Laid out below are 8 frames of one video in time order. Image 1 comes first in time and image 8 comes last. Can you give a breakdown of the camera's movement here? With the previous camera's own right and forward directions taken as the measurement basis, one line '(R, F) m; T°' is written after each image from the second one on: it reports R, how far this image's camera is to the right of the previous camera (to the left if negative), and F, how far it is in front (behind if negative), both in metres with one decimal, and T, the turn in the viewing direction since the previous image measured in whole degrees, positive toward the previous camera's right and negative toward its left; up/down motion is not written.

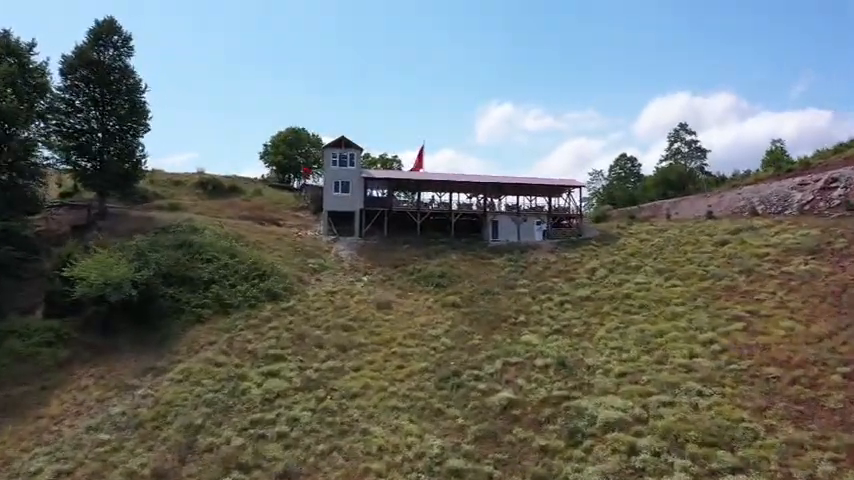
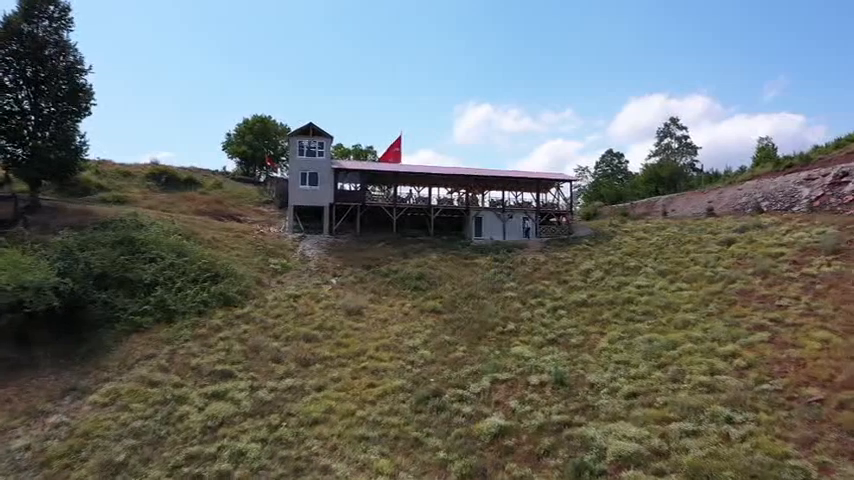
(+0.1, +5.1) m; +2°
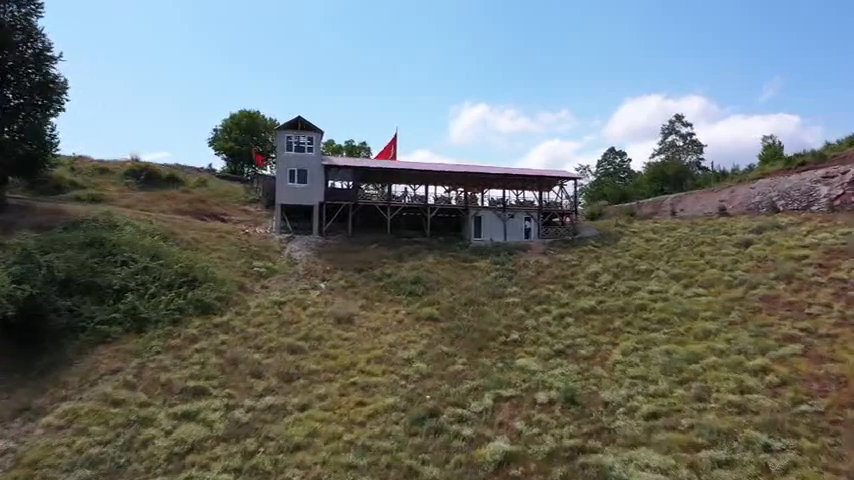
(0.0, +2.9) m; 0°
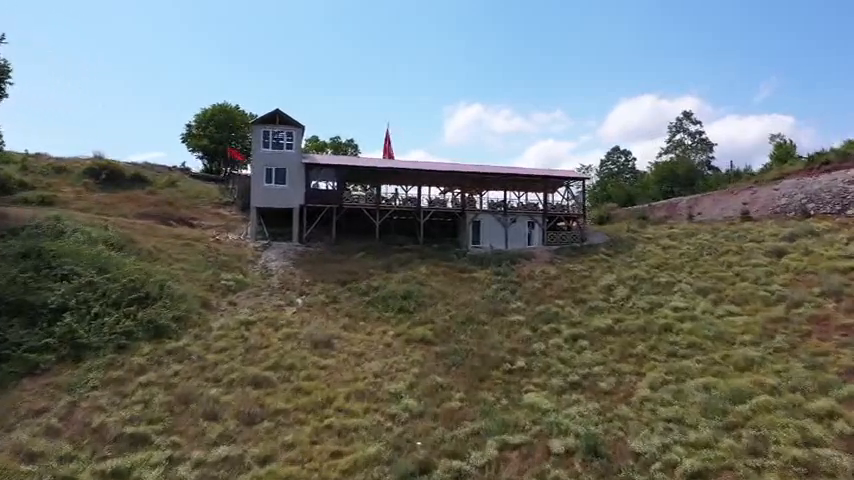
(+0.2, +4.8) m; 0°
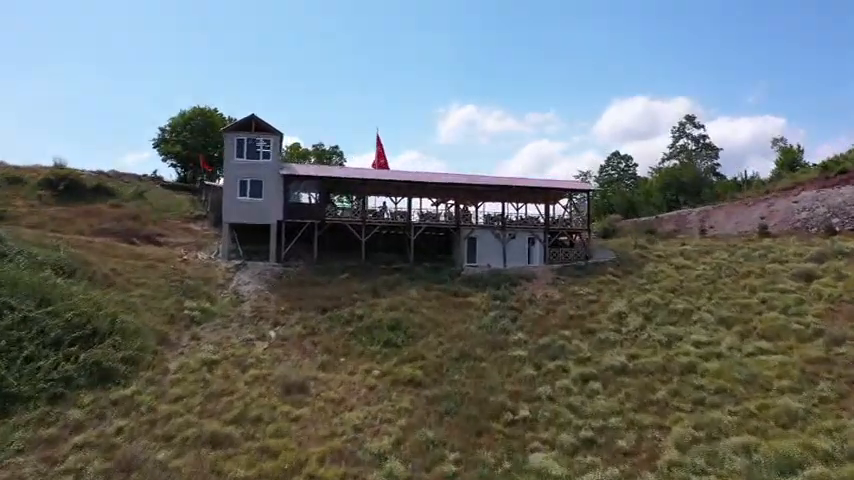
(+0.1, +3.8) m; +1°
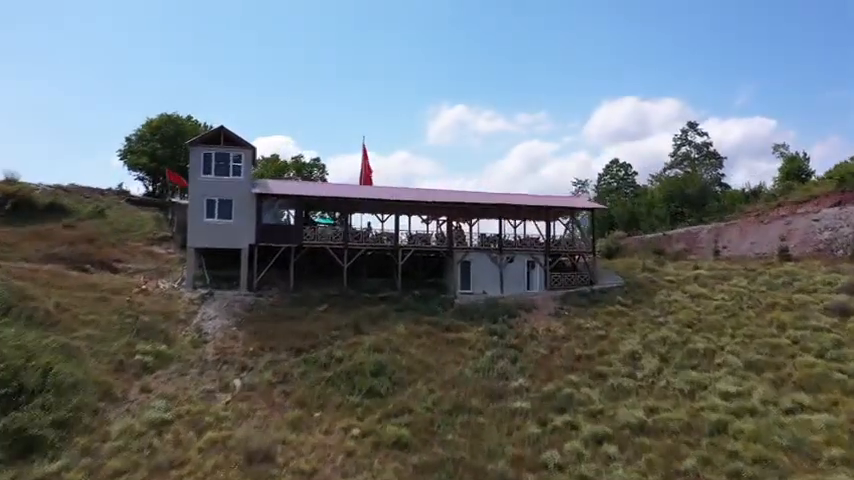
(+0.1, +3.8) m; +1°
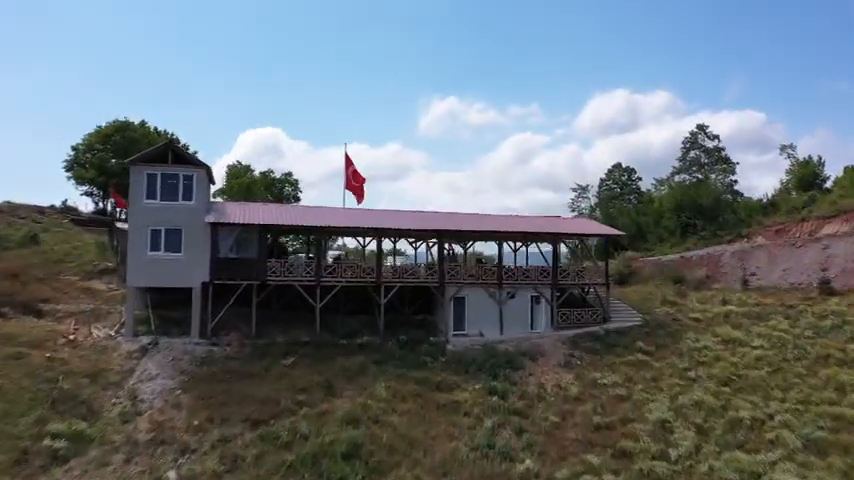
(+0.2, +5.3) m; +1°
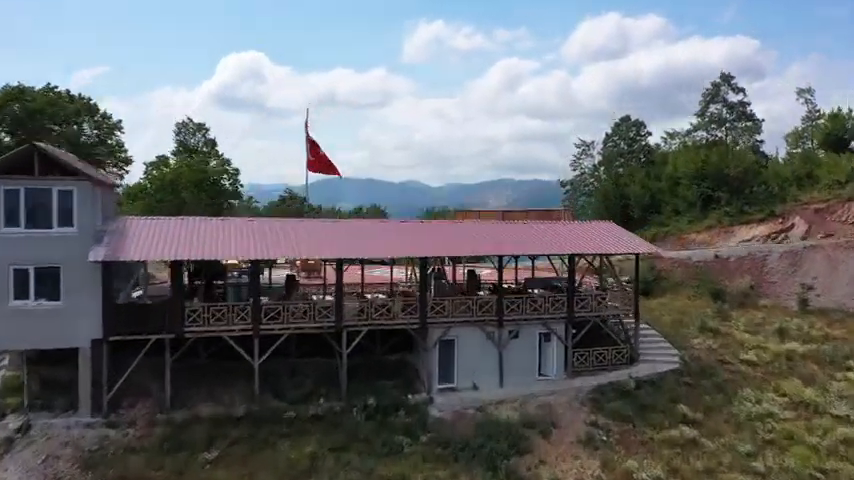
(+0.3, +8.0) m; +1°
